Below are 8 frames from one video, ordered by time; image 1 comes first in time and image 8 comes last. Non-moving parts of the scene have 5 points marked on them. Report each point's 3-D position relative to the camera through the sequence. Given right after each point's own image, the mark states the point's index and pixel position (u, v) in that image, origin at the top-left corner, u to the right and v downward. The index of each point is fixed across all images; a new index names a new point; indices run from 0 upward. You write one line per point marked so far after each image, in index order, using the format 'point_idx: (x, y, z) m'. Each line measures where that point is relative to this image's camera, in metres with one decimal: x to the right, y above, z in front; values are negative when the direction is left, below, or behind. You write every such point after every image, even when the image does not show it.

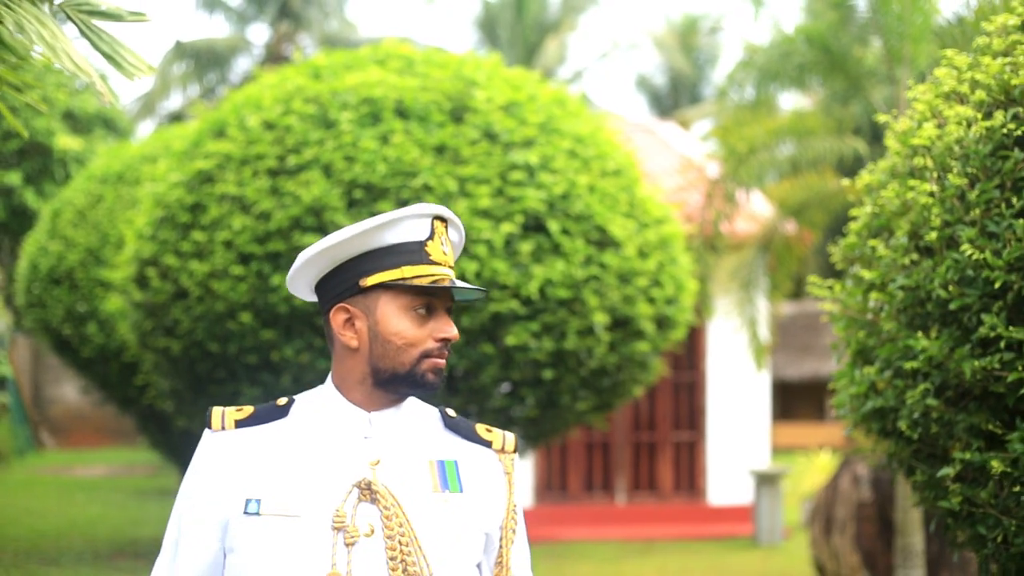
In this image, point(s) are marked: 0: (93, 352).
0: (-3.2, -0.5, +10.6) m
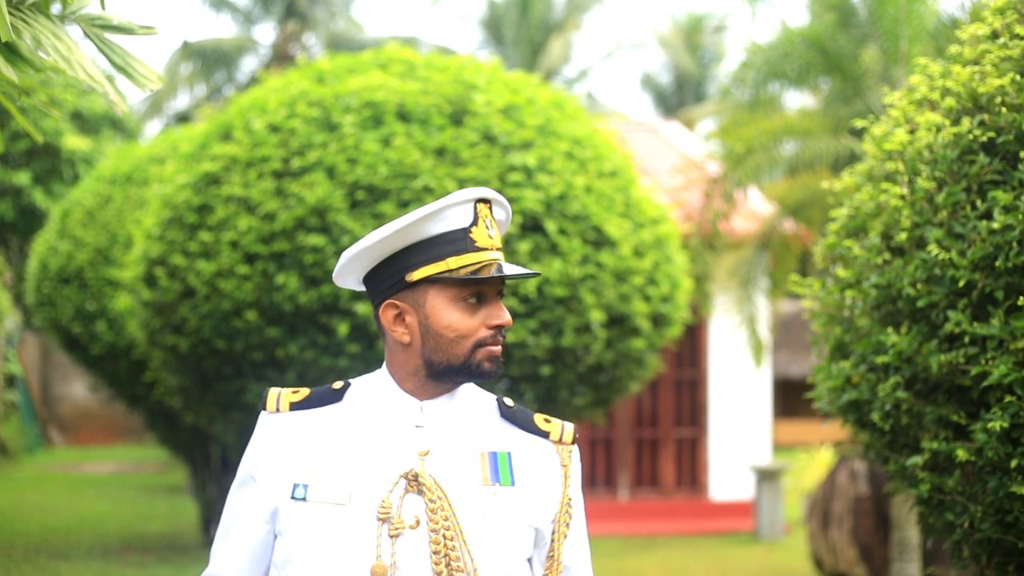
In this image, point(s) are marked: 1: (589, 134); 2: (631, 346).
0: (-3.2, -0.5, +10.8) m
1: (+0.4, +0.8, +7.0) m
2: (+0.6, -0.3, +6.7) m
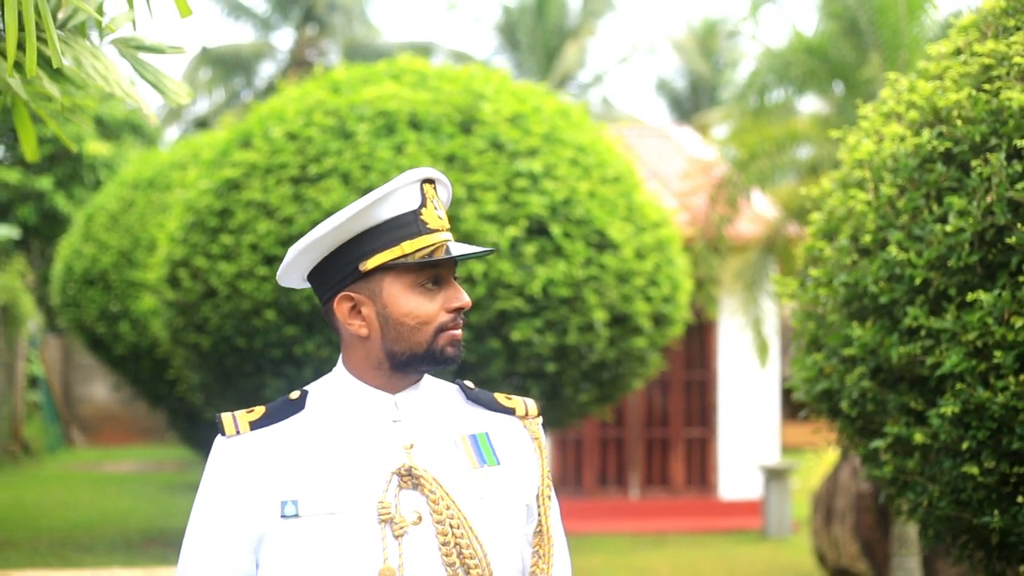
0: (-3.1, -0.5, +11.2) m
1: (+0.4, +0.8, +7.3) m
2: (+0.6, -0.3, +7.0) m
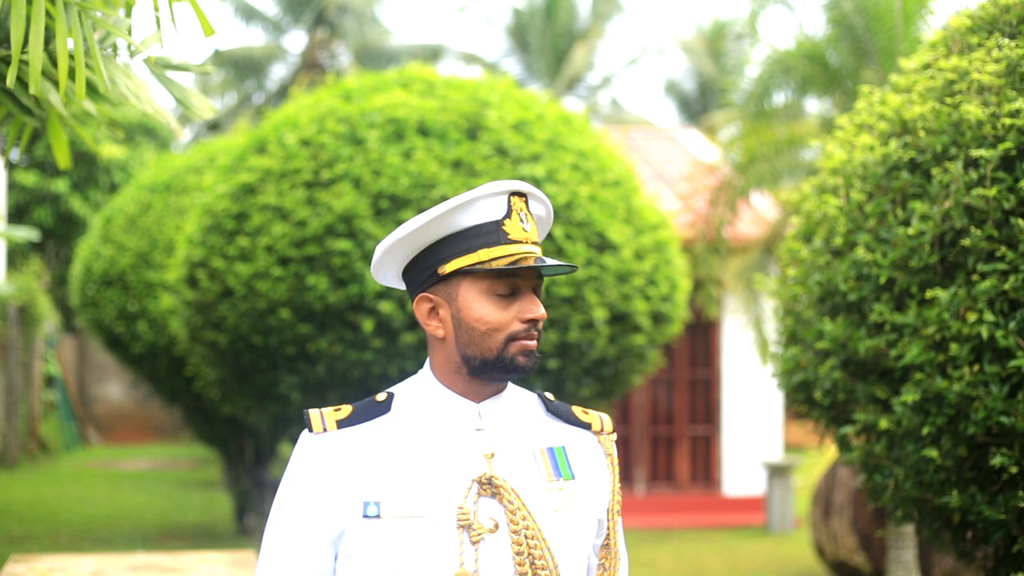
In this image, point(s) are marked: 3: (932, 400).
0: (-3.1, -0.5, +11.5) m
1: (+0.5, +0.8, +7.7) m
2: (+0.6, -0.3, +7.3) m
3: (+1.2, -0.3, +3.8) m
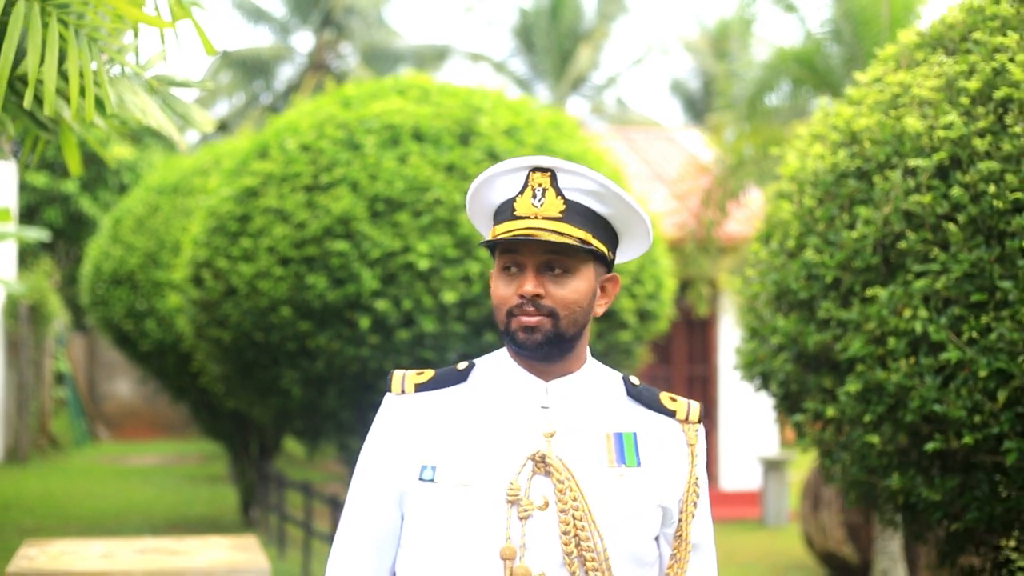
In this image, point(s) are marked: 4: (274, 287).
0: (-3.1, -0.5, +11.9) m
1: (+0.4, +0.8, +8.0) m
2: (+0.6, -0.3, +7.7) m
3: (+1.1, -0.3, +4.2) m
4: (-1.3, 0.0, +7.3) m
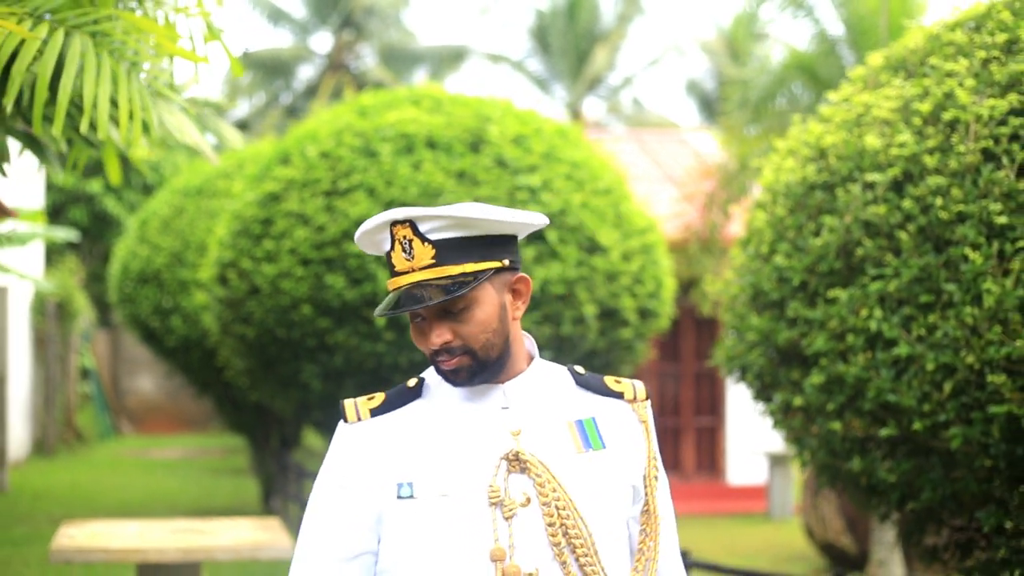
0: (-3.0, -0.5, +12.4) m
1: (+0.5, +0.8, +8.5) m
2: (+0.6, -0.3, +8.1) m
3: (+1.1, -0.3, +4.6) m
4: (-1.2, 0.0, +7.8) m
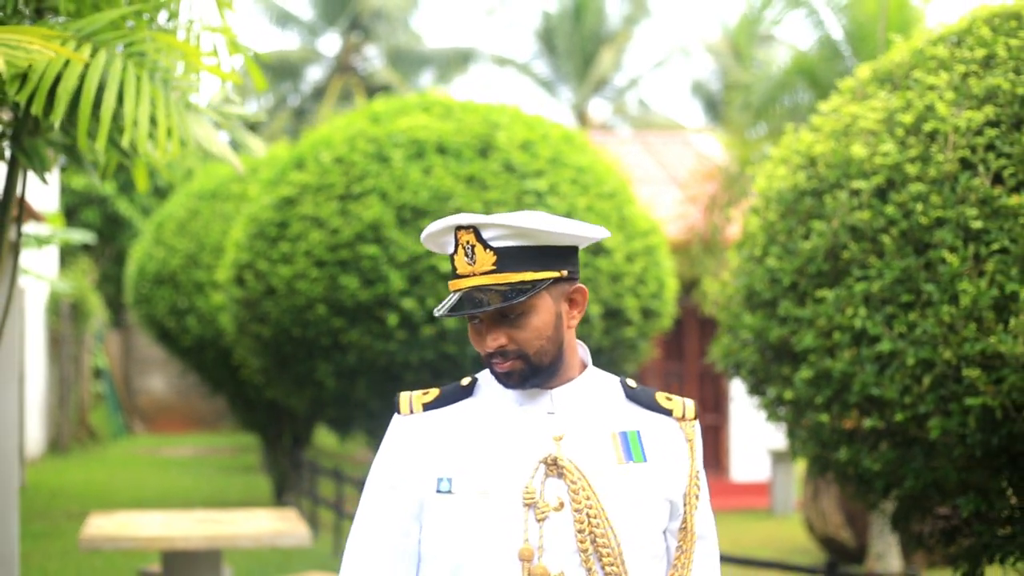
0: (-2.9, -0.5, +12.7) m
1: (+0.5, +0.8, +8.8) m
2: (+0.7, -0.3, +8.4) m
3: (+1.1, -0.3, +4.9) m
4: (-1.2, 0.0, +8.2) m
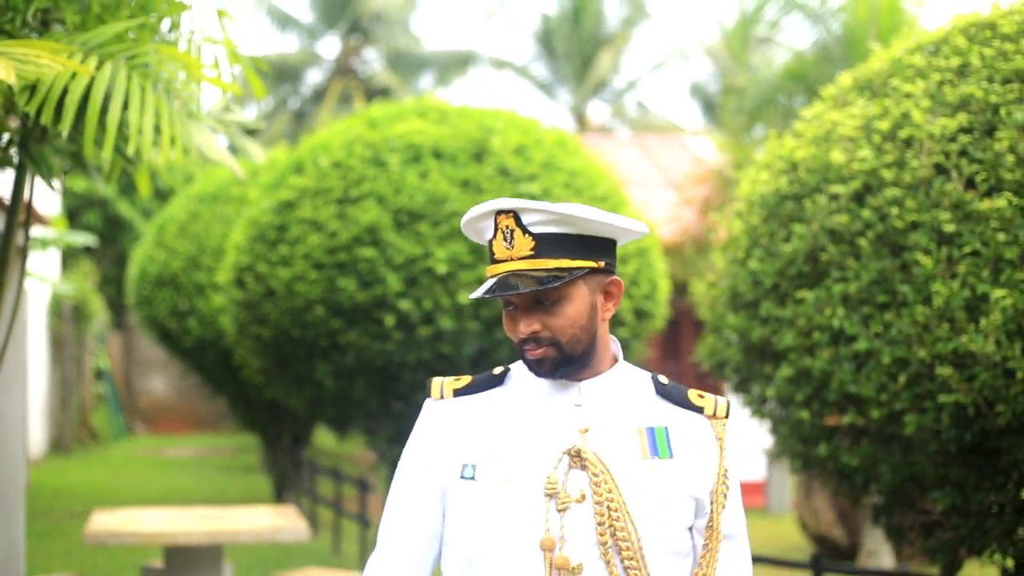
0: (-3.0, -0.5, +12.9) m
1: (+0.5, +0.8, +8.9) m
2: (+0.6, -0.3, +8.6) m
3: (+1.1, -0.3, +5.1) m
4: (-1.2, 0.0, +8.3) m
